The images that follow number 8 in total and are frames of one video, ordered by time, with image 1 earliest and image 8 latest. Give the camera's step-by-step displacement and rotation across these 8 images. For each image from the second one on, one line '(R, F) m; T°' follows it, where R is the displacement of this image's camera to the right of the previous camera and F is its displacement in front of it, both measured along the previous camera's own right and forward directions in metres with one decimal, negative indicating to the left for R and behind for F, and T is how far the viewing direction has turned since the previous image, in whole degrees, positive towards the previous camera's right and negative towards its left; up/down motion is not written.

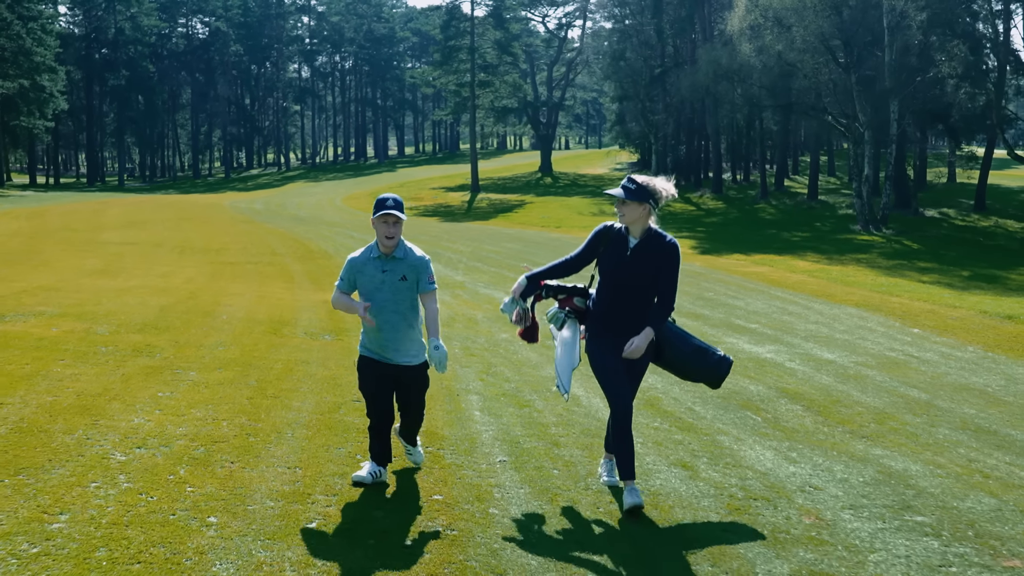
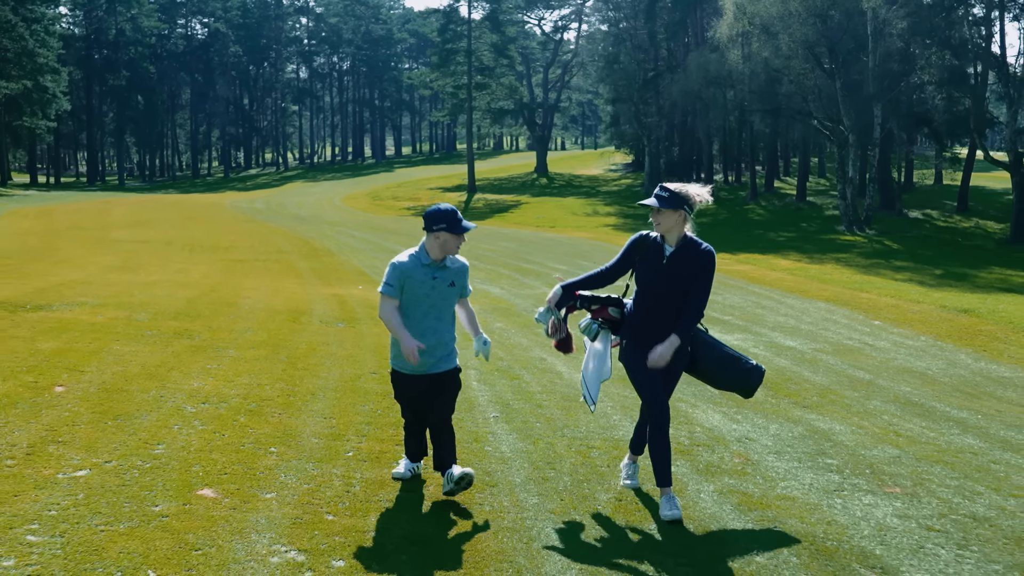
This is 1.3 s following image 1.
(0.0, -1.4) m; 0°
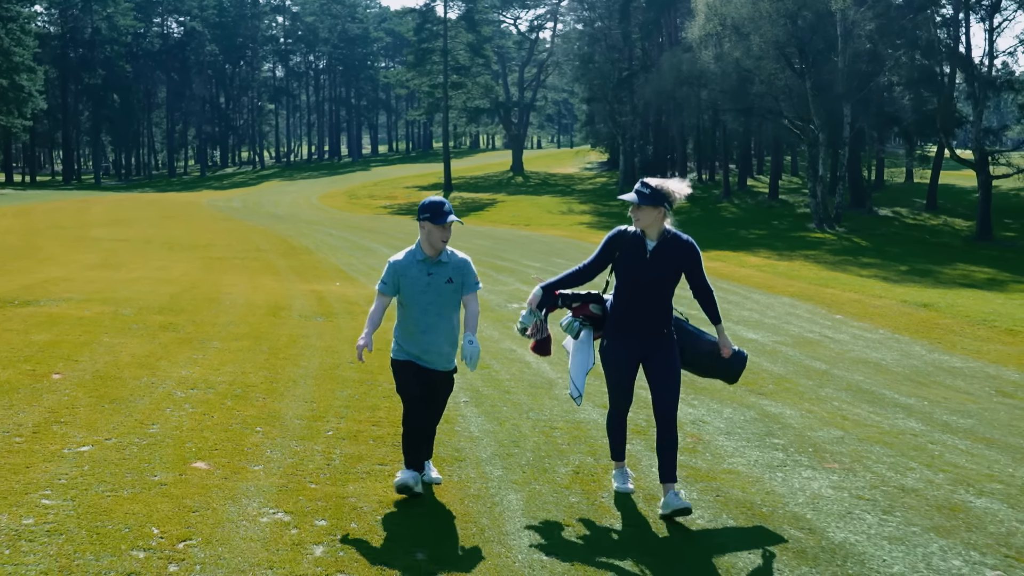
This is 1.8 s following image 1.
(0.0, -0.5) m; +1°
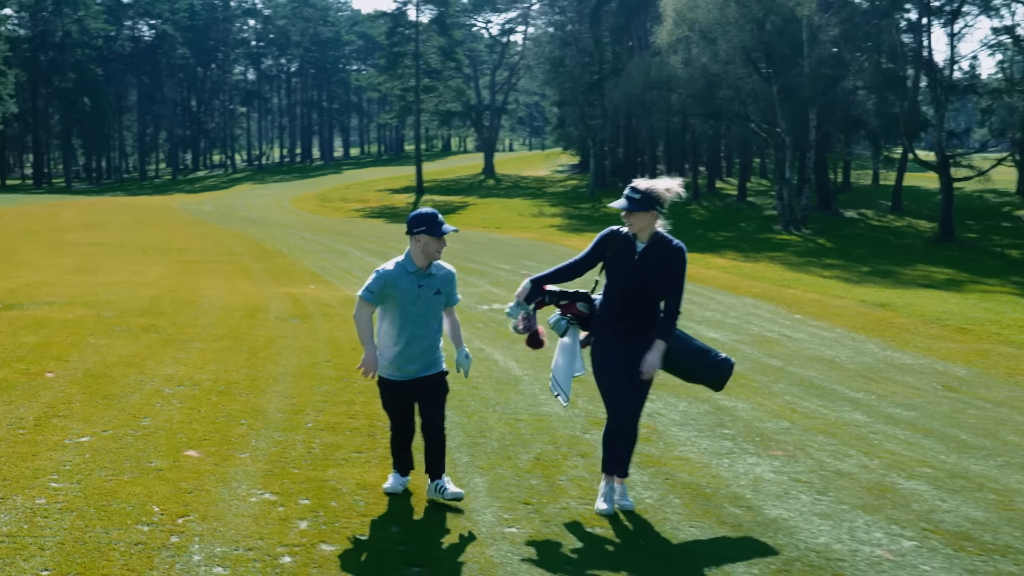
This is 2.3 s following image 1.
(0.0, -0.5) m; +1°
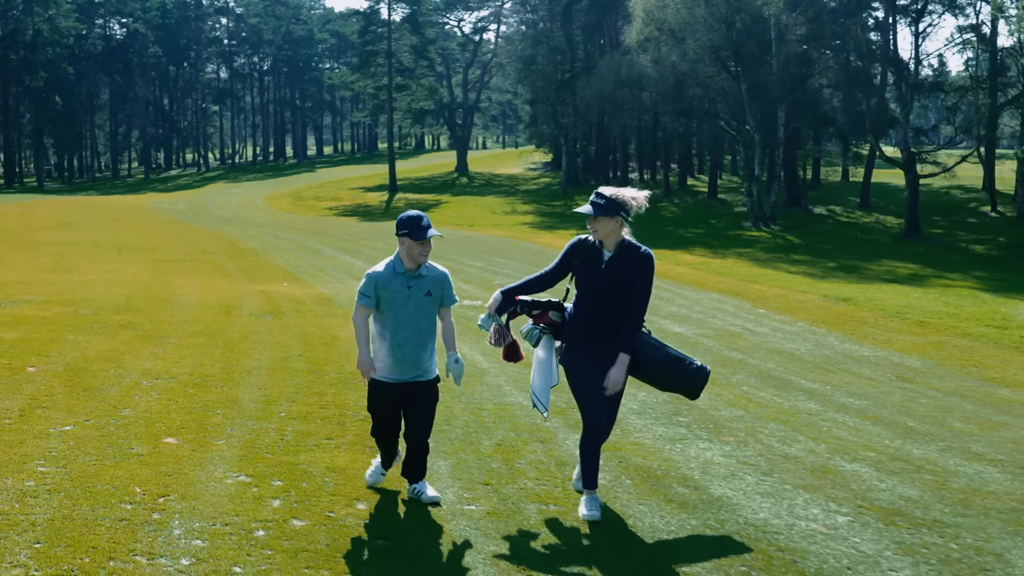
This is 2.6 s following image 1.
(+0.1, -0.4) m; +1°
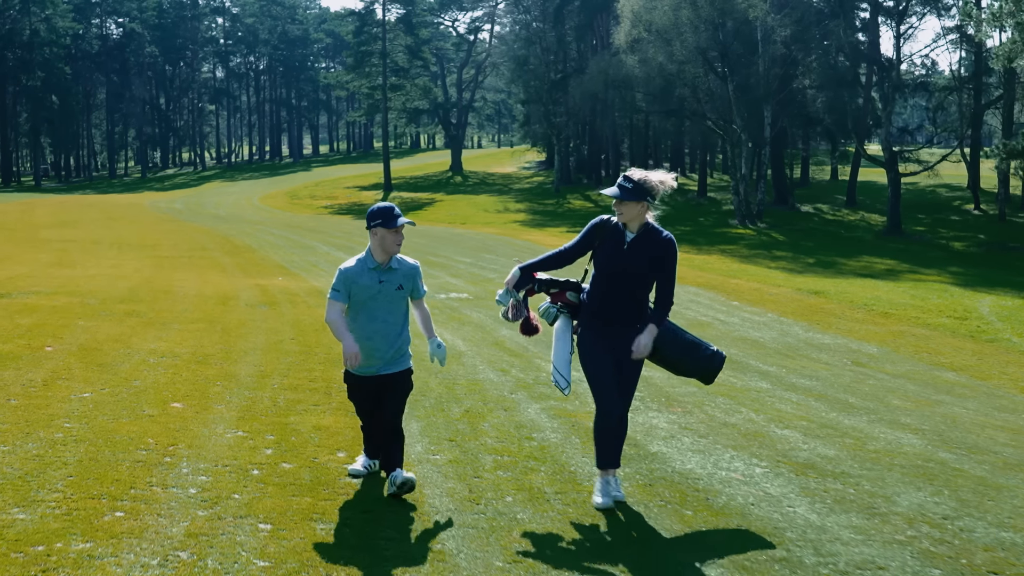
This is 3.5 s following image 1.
(+0.2, -0.9) m; 0°
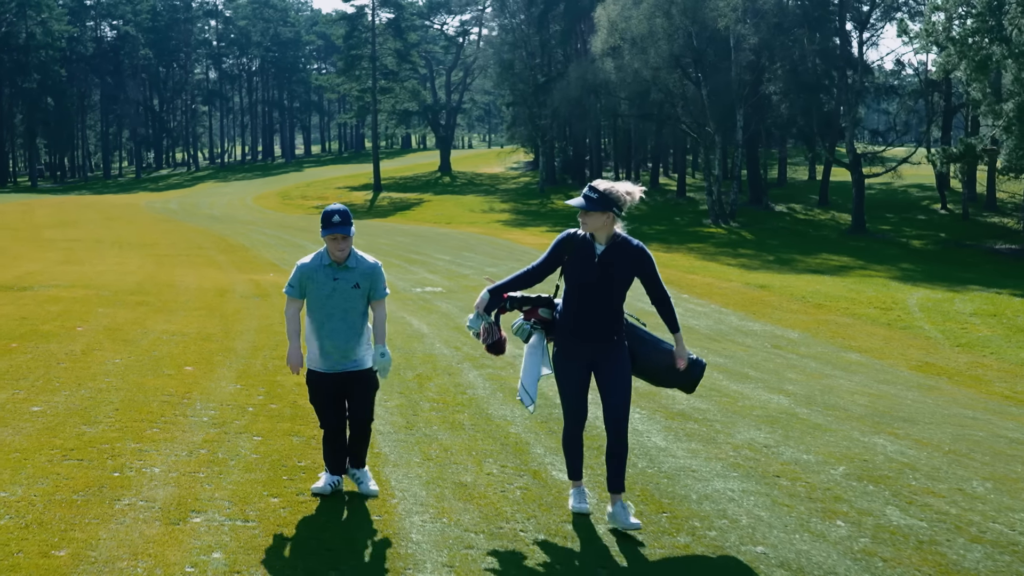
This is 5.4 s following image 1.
(+0.4, -2.0) m; 0°
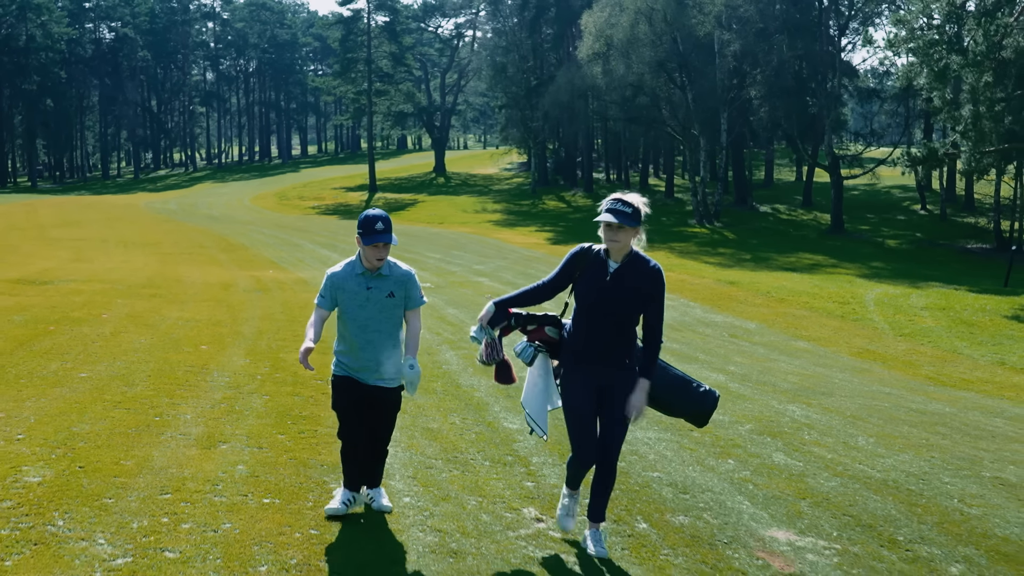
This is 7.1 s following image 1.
(+0.2, -1.5) m; 0°
